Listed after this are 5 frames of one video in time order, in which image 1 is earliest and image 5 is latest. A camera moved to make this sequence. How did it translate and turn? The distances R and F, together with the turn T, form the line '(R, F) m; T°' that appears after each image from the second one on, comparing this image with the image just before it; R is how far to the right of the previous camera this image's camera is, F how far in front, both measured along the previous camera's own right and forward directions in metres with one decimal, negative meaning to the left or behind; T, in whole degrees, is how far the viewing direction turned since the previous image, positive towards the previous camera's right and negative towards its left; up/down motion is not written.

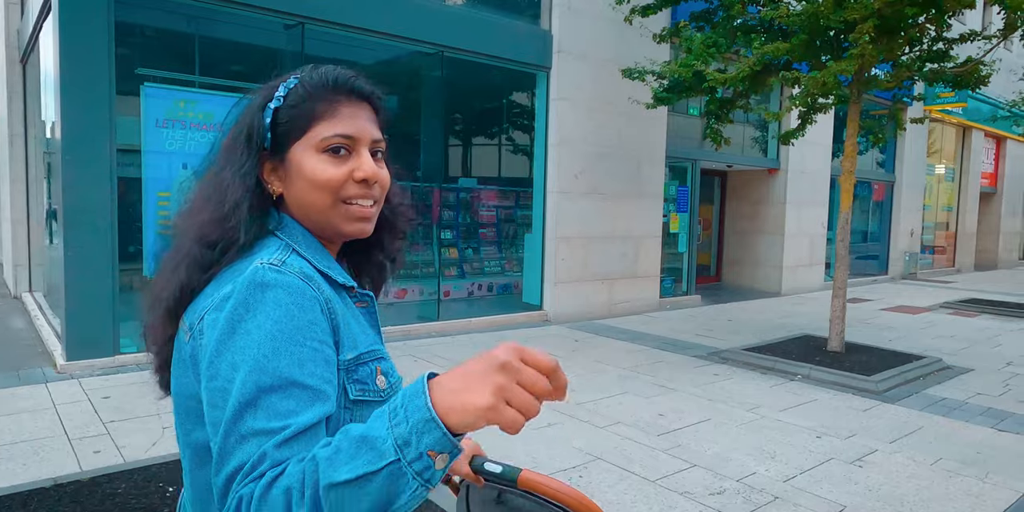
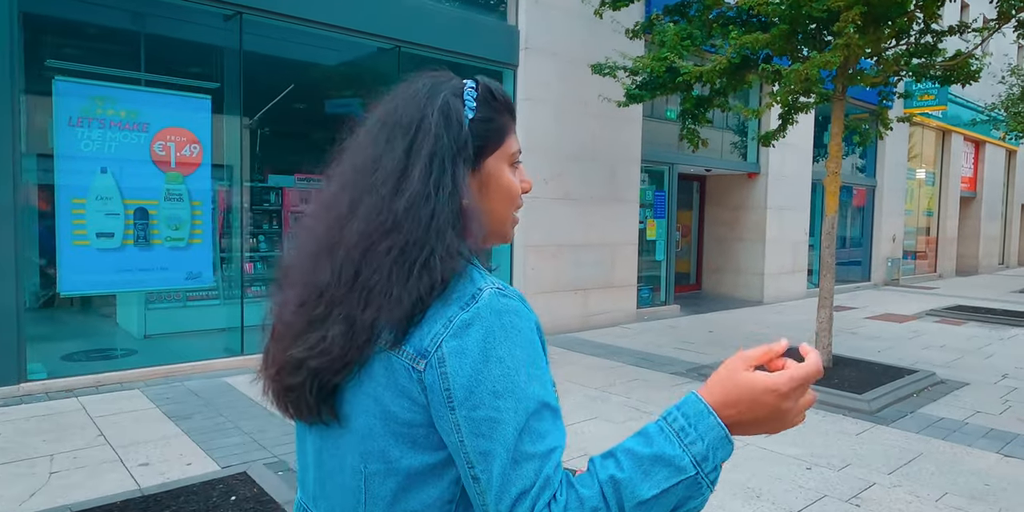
(+0.2, +0.6) m; +1°
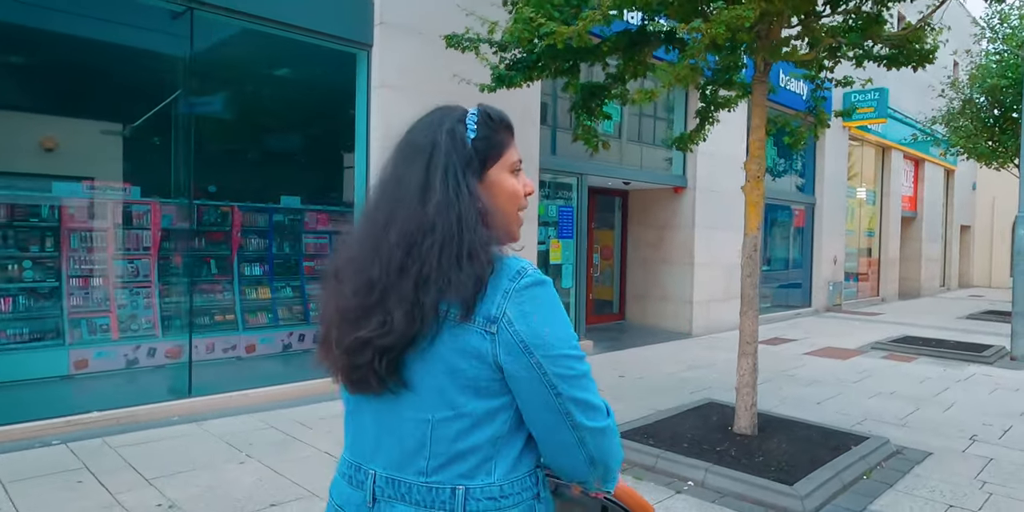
(+1.0, +1.8) m; +4°
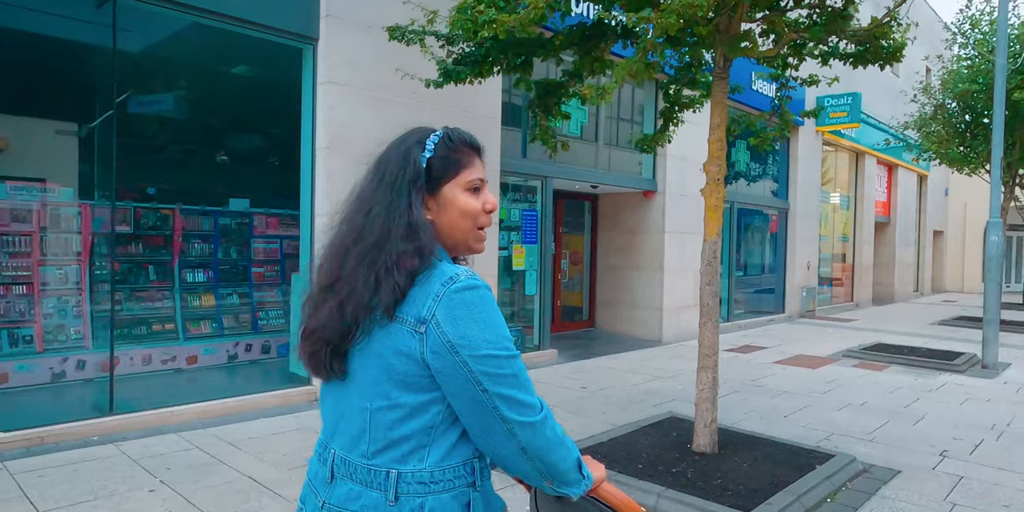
(+0.3, +0.3) m; +2°
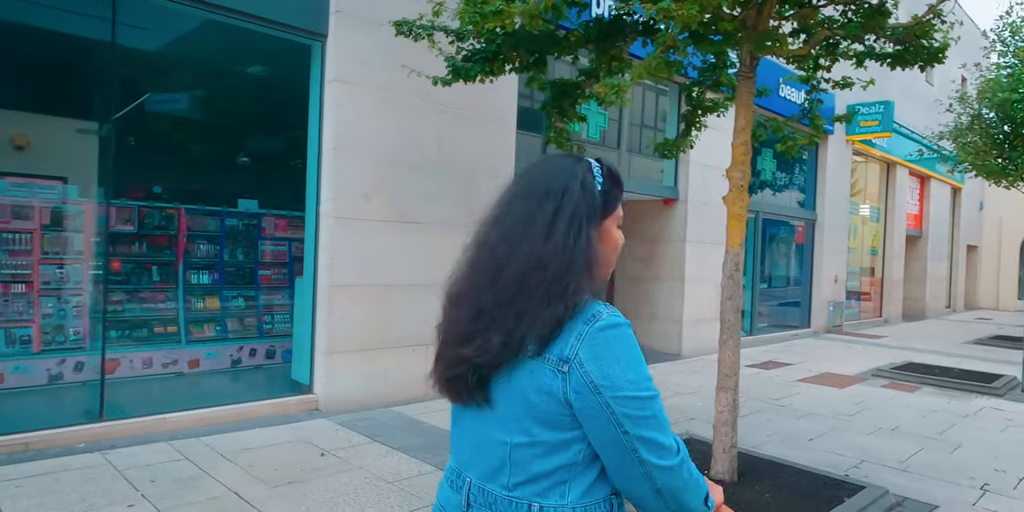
(+0.1, +0.3) m; -2°
